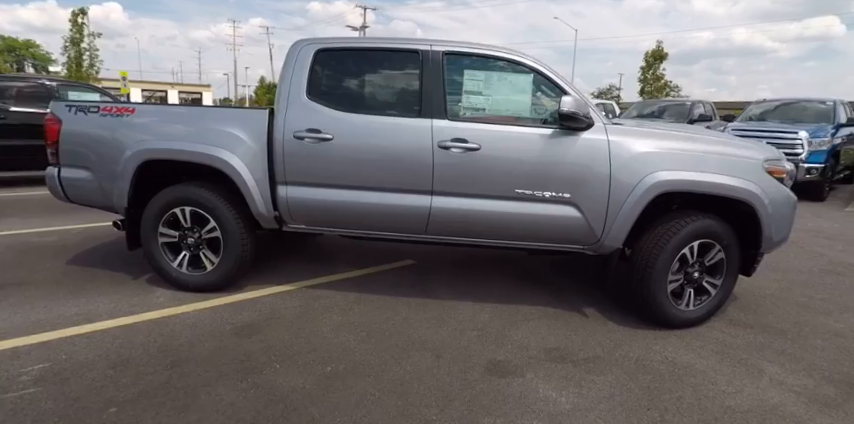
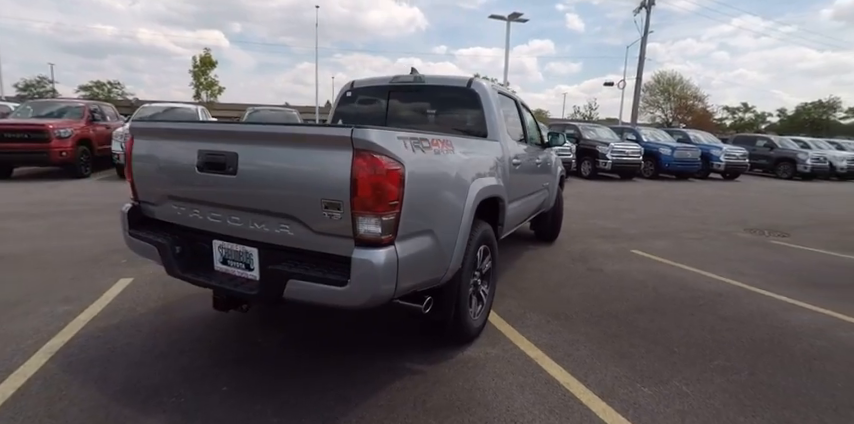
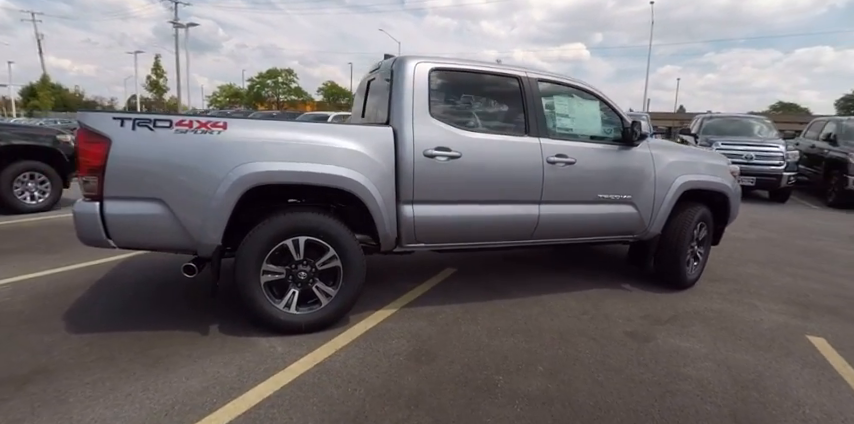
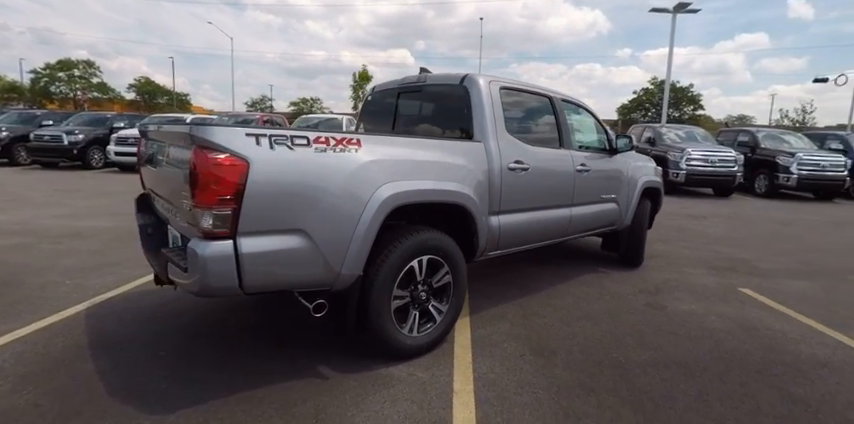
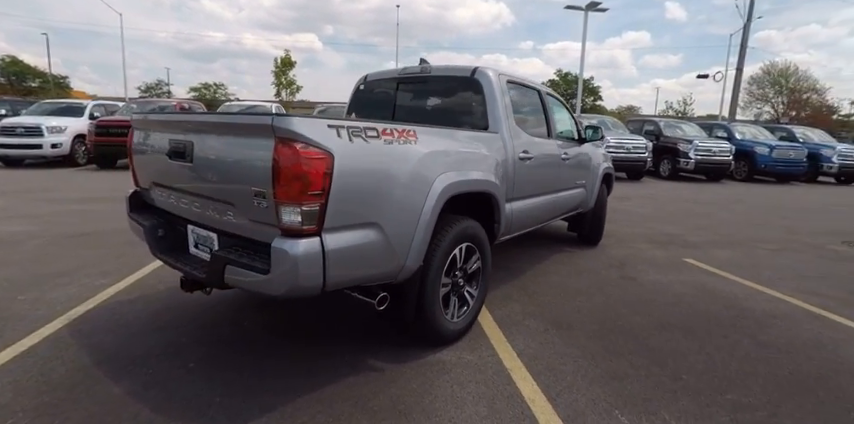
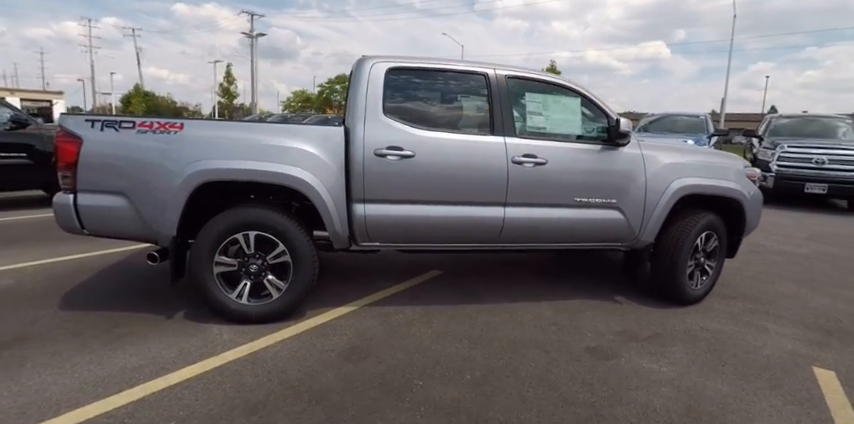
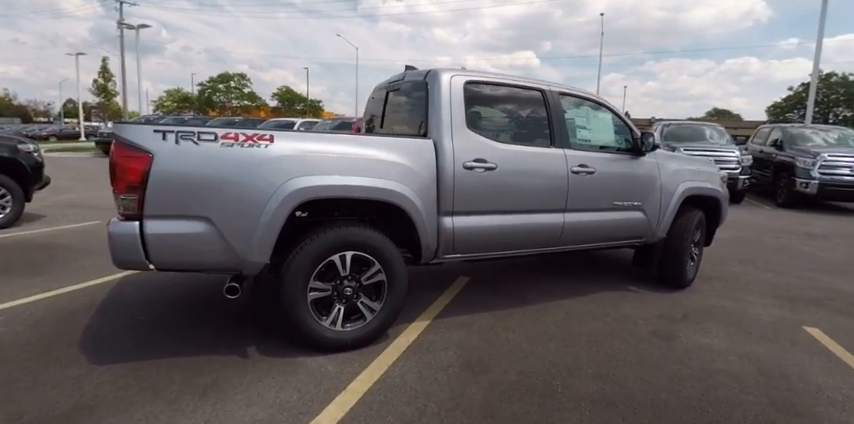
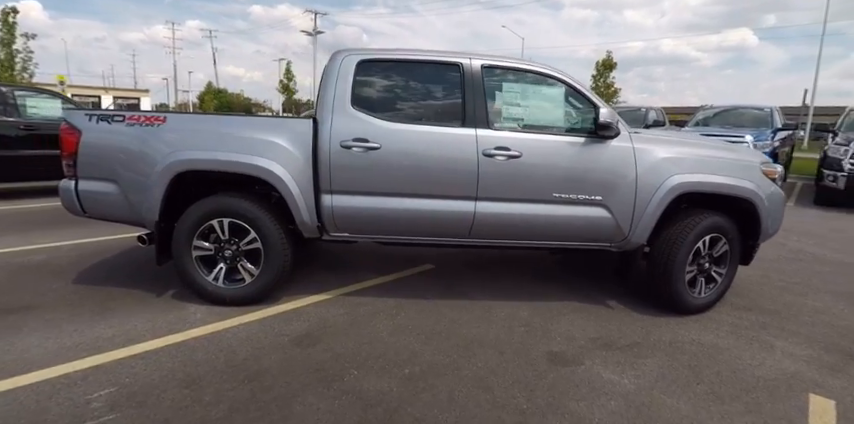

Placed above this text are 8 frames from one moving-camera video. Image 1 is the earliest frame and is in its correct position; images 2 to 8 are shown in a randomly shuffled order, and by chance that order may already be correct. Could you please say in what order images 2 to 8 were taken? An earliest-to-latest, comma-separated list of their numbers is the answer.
8, 6, 3, 7, 4, 5, 2
